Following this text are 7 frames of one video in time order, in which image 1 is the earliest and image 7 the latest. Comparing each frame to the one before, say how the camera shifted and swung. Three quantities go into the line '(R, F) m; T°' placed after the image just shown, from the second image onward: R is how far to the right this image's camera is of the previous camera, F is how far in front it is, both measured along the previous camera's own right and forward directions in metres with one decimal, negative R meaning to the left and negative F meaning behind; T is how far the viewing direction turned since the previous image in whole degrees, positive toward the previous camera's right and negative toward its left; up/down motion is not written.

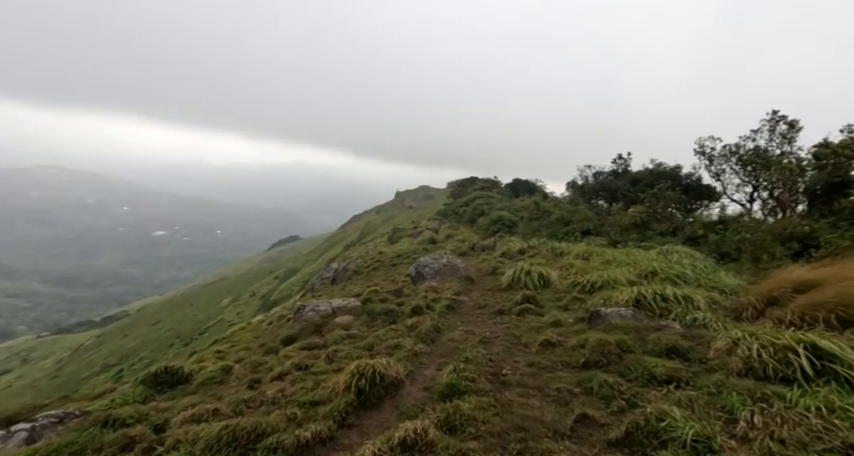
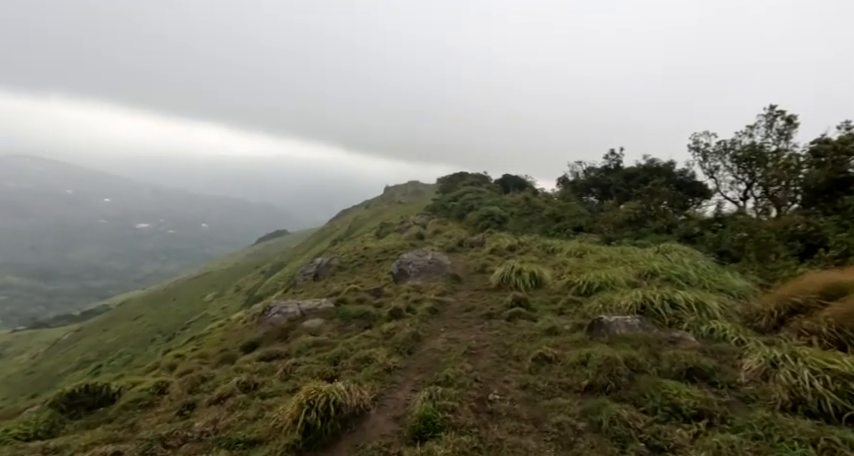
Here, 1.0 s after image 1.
(+0.3, +1.6) m; +1°
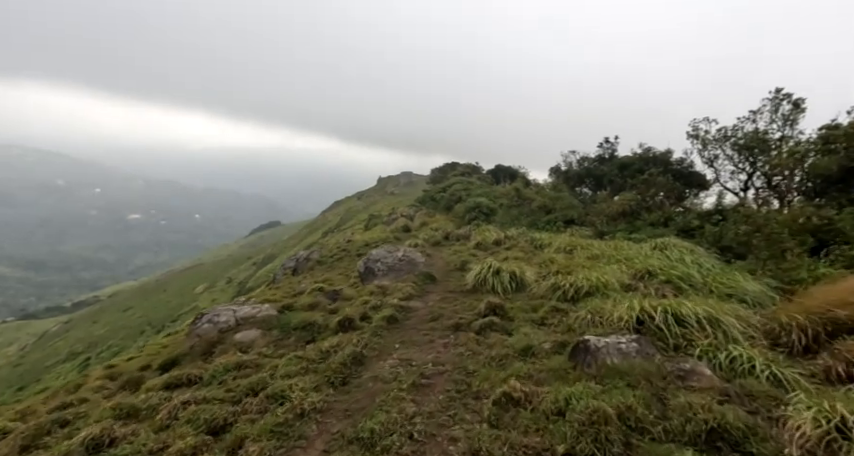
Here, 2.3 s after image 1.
(+1.0, +2.3) m; +1°
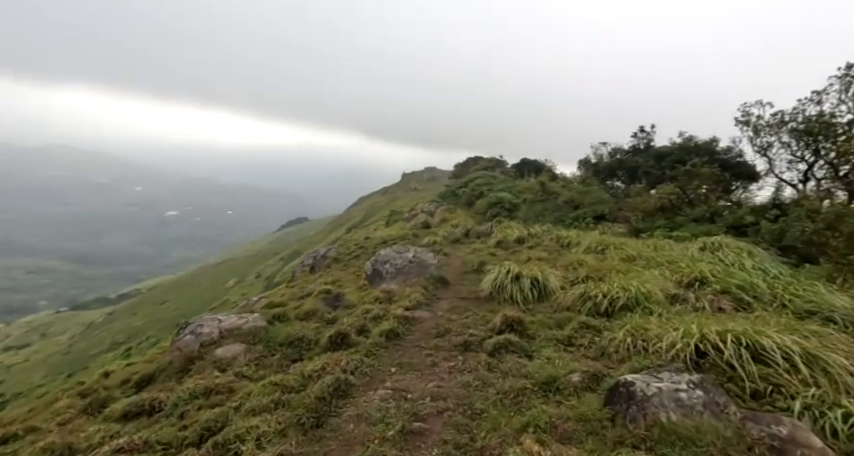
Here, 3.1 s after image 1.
(+0.5, +1.8) m; -3°
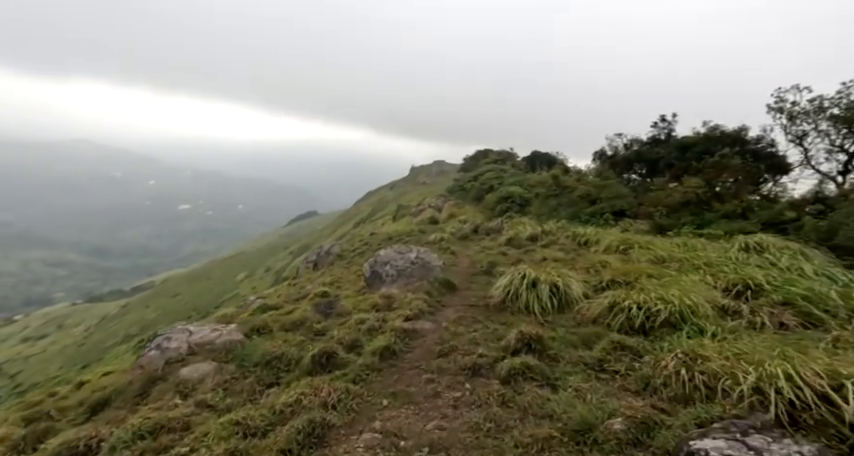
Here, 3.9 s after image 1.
(+0.1, +1.7) m; -1°
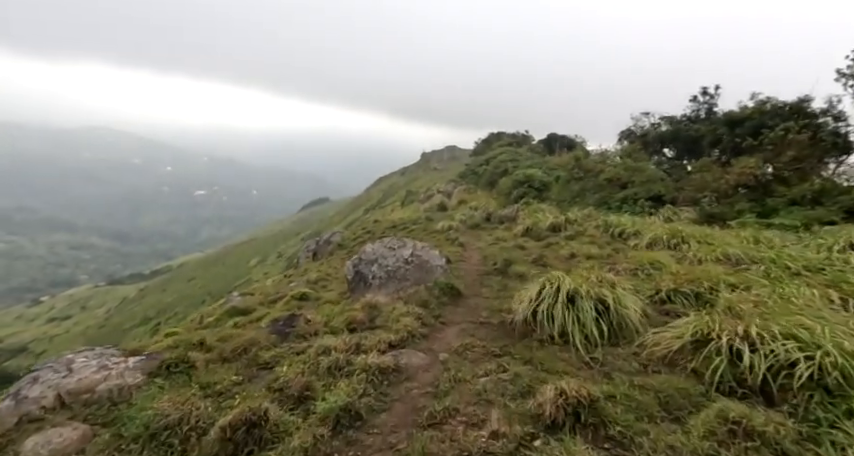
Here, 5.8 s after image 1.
(+0.4, +3.4) m; -2°
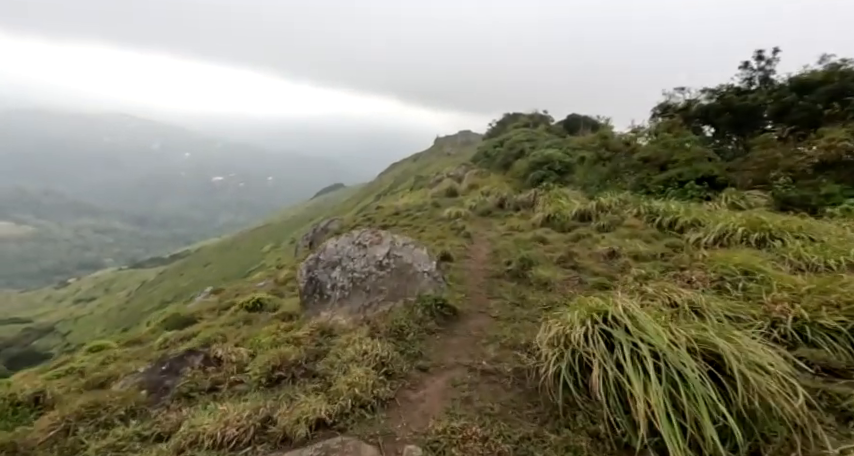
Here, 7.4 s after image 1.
(+0.6, +3.7) m; -2°
